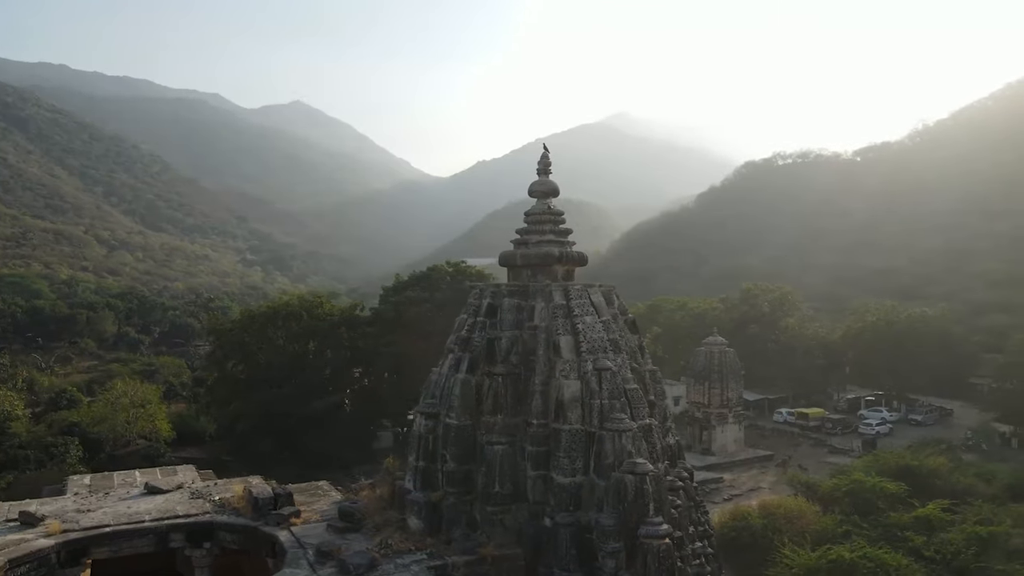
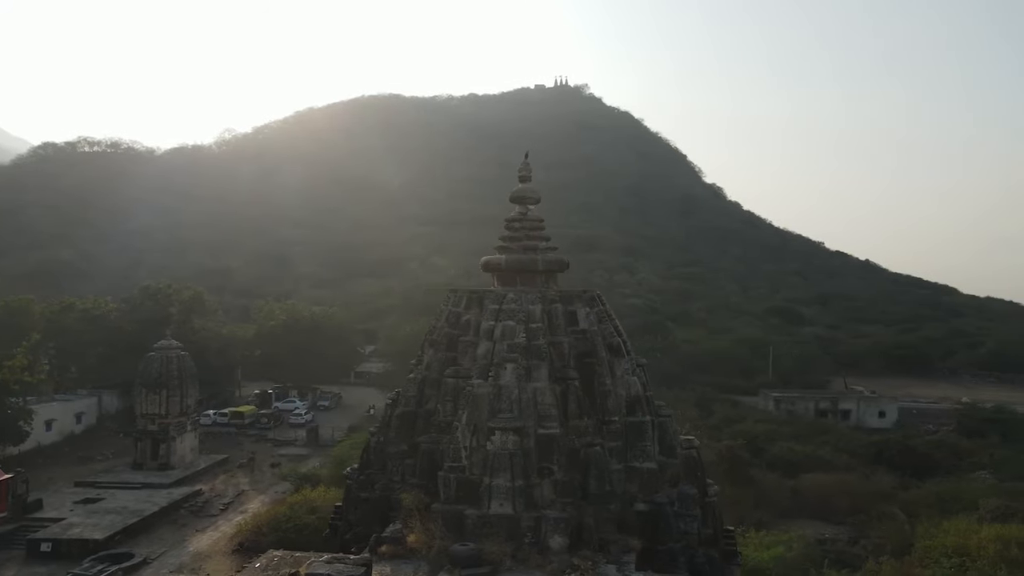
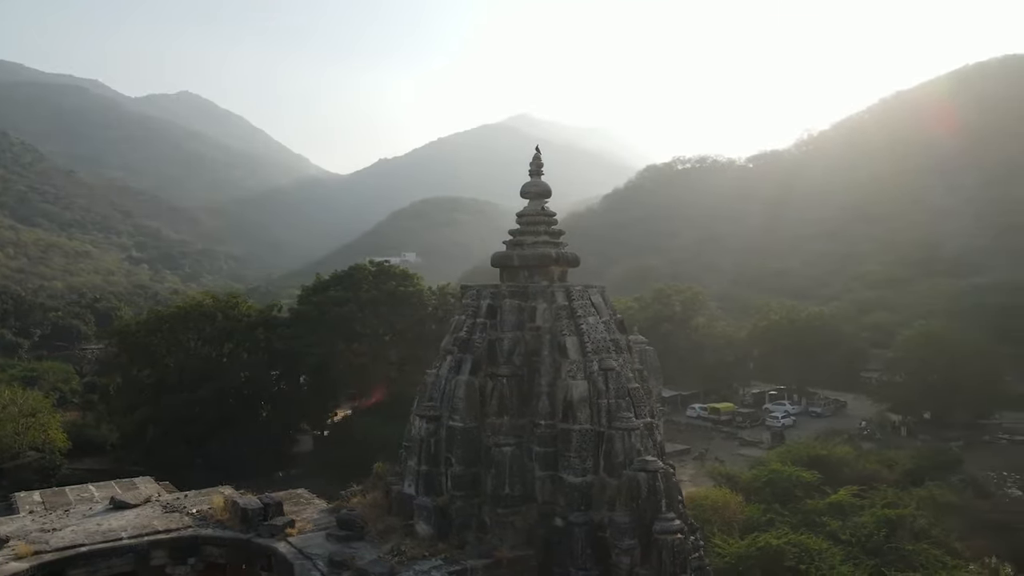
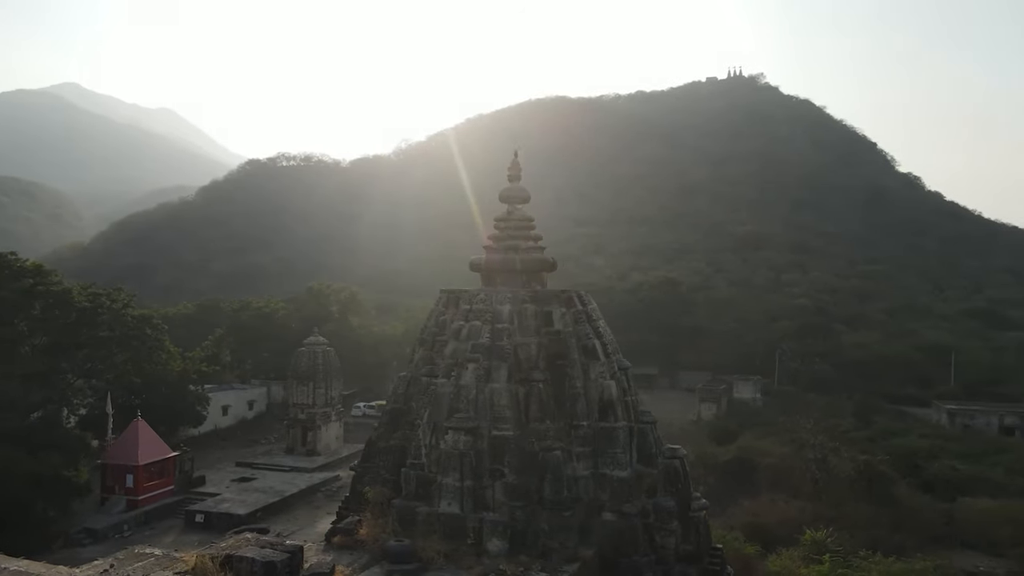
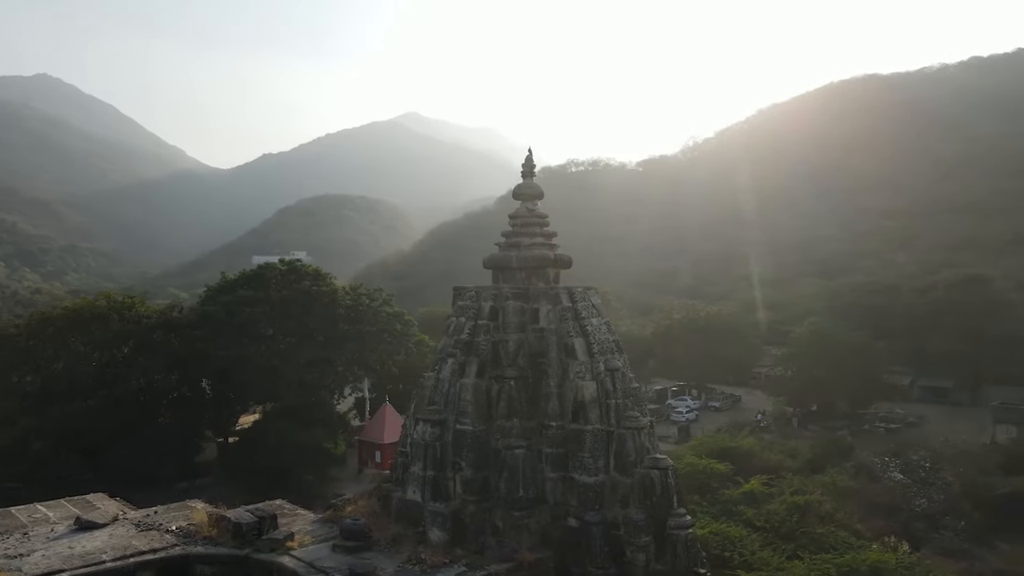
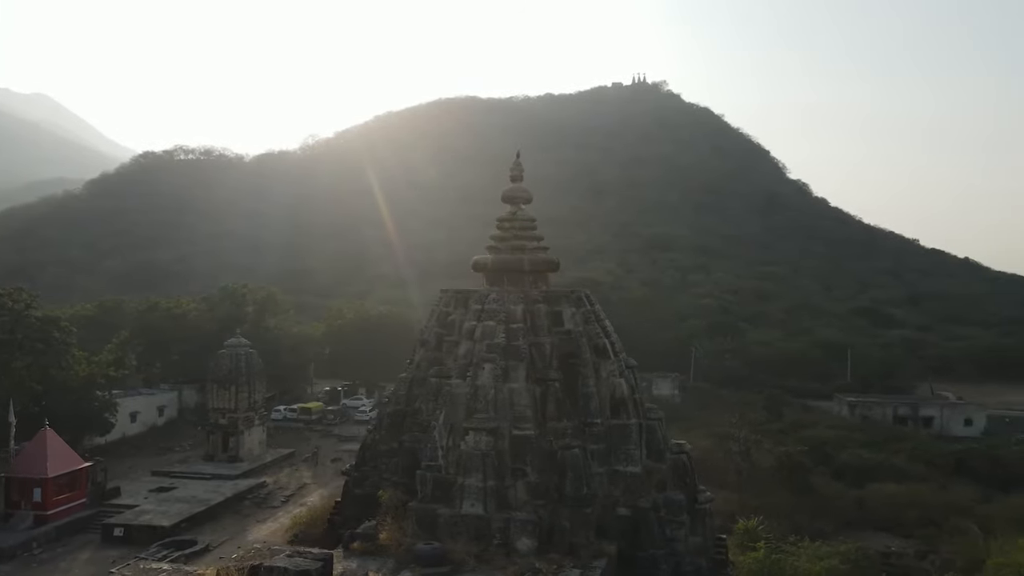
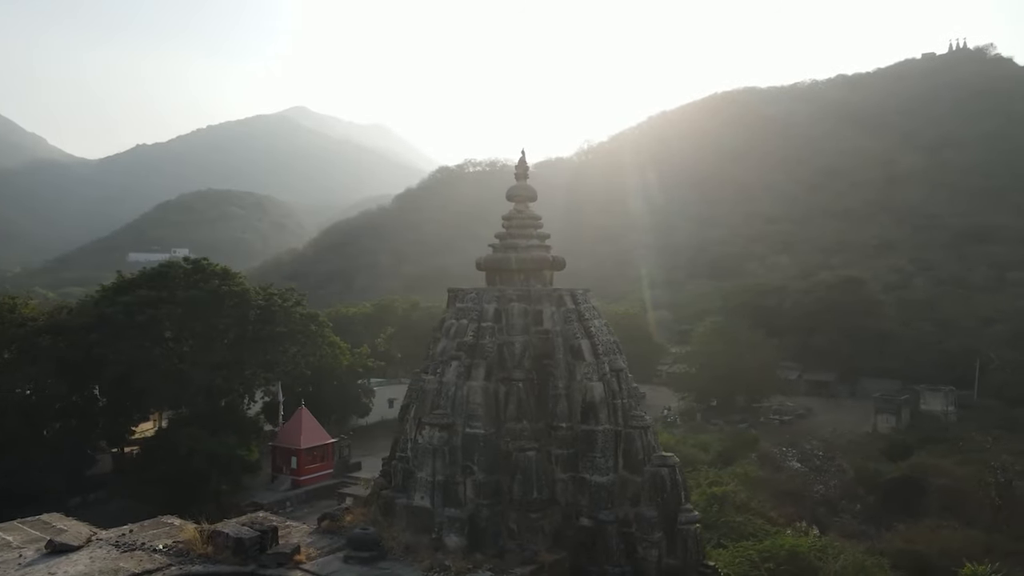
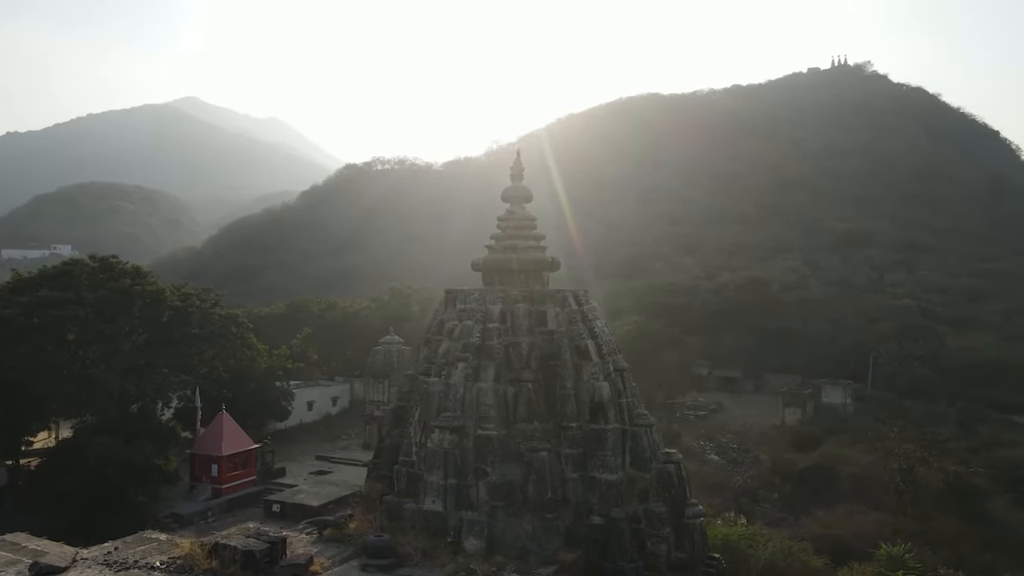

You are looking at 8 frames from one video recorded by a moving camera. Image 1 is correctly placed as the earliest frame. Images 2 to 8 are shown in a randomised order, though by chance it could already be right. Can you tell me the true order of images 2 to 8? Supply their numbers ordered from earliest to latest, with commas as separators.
3, 5, 7, 8, 4, 6, 2
